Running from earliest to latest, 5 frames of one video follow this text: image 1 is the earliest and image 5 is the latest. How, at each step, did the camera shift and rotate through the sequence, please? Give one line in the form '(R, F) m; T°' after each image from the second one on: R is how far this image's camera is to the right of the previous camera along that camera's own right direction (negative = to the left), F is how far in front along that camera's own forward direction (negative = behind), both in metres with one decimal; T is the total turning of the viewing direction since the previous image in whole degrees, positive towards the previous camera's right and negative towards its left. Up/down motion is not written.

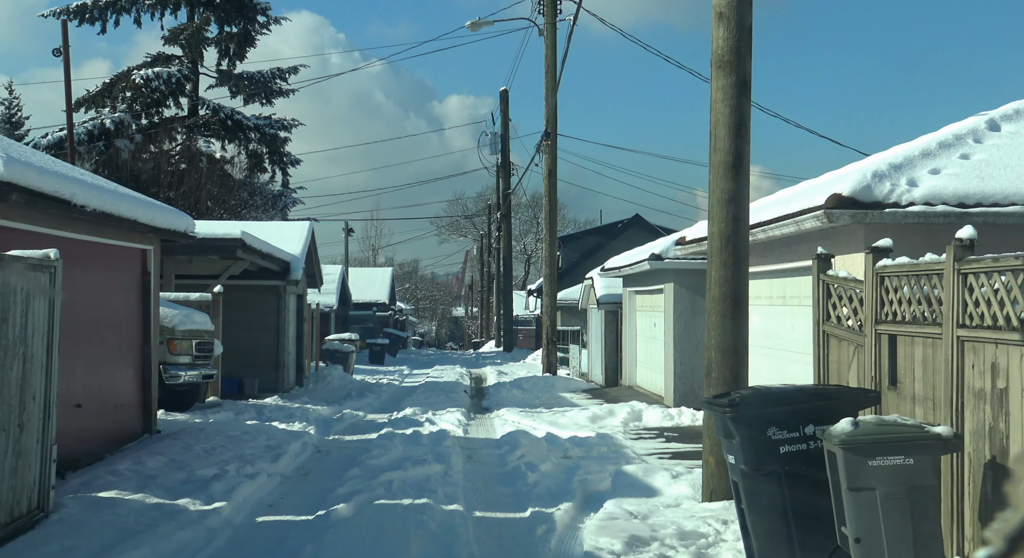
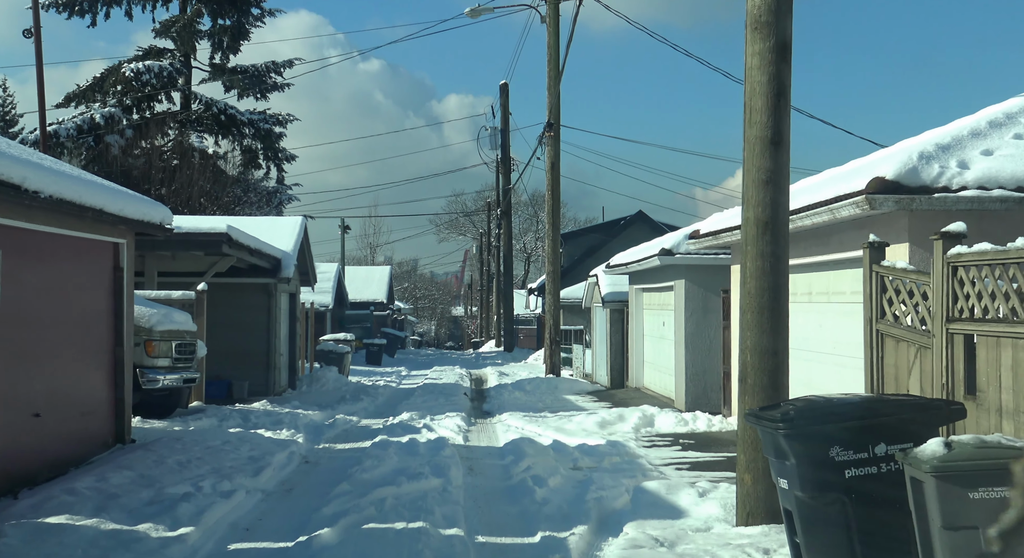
(-0.1, +1.0) m; 0°
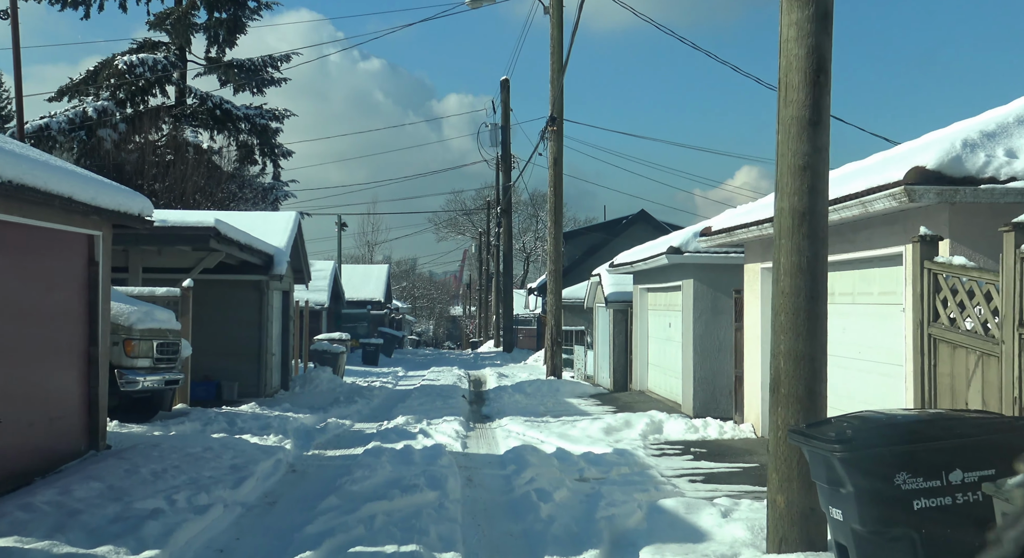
(0.0, +0.7) m; 0°
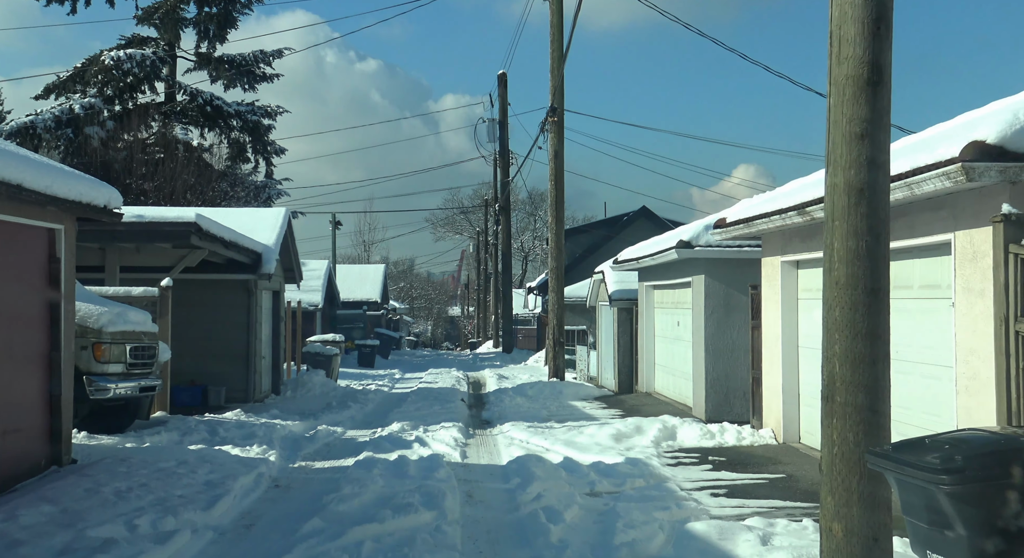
(0.0, +0.9) m; 0°
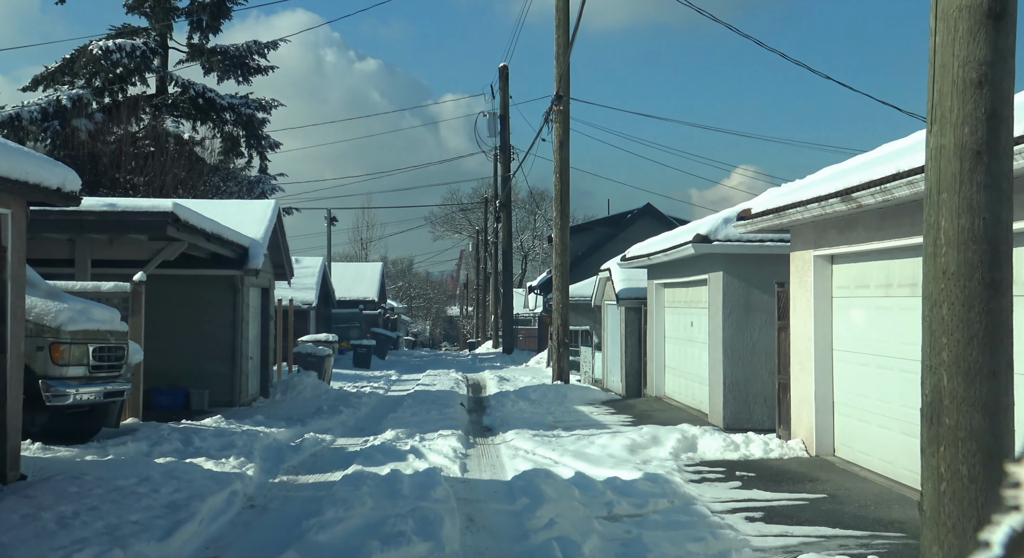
(-0.1, +1.1) m; 0°
